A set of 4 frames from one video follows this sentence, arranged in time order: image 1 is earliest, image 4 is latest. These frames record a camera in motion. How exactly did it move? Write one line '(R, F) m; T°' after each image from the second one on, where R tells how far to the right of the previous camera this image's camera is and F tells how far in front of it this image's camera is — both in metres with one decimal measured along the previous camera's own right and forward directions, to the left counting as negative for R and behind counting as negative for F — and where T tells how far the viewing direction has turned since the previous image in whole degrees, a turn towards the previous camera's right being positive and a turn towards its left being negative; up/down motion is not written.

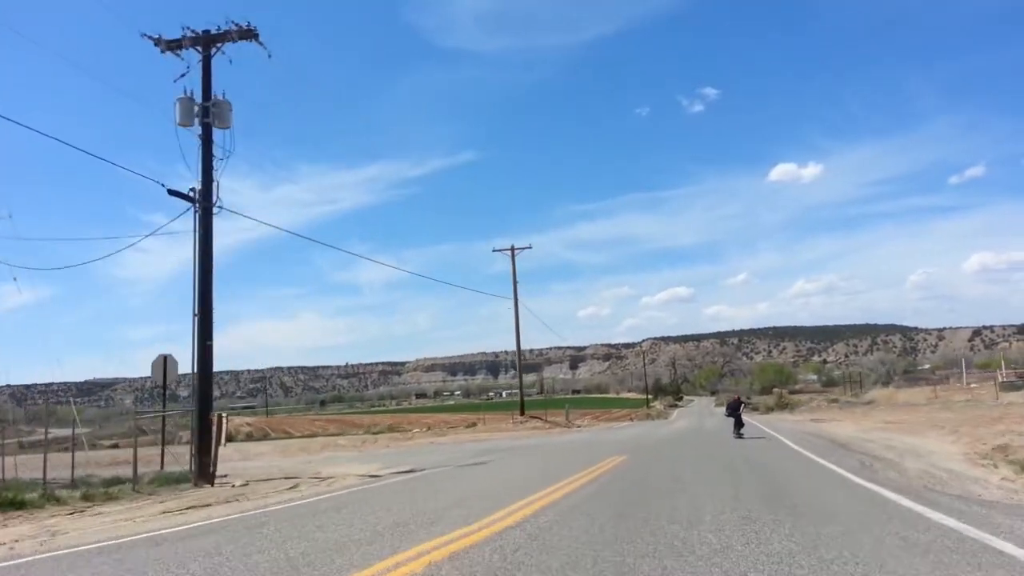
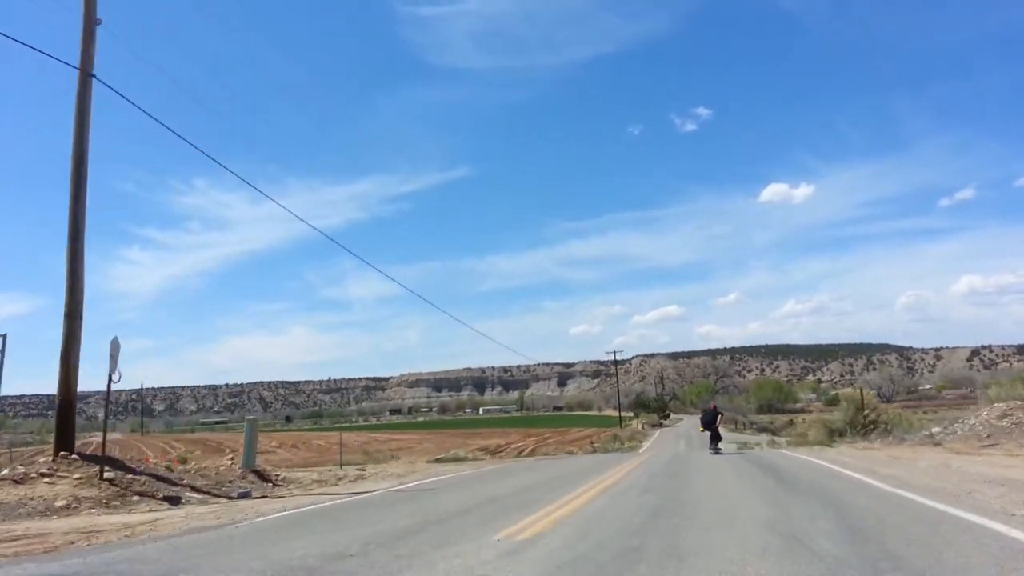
(+1.4, +6.4) m; +1°
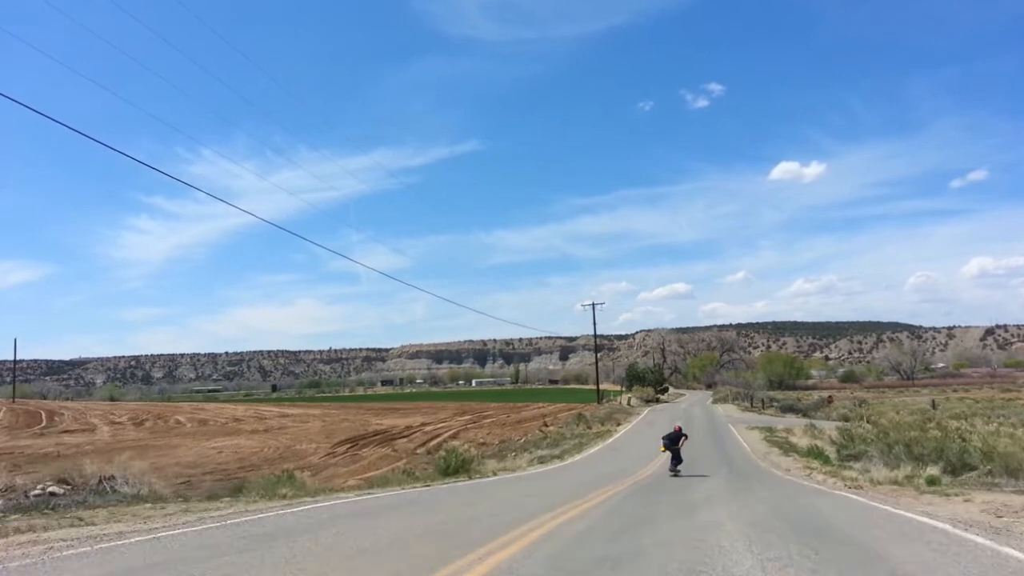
(+1.2, +5.1) m; 0°
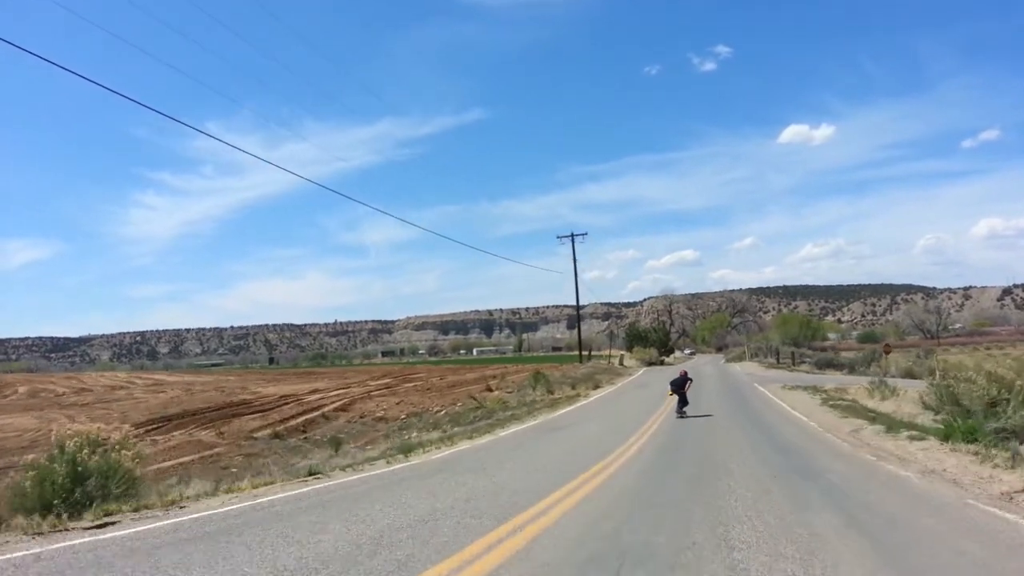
(+0.8, +3.5) m; -1°
